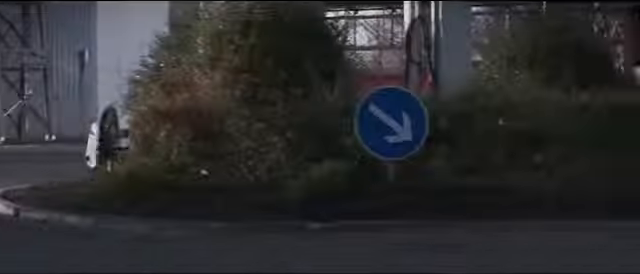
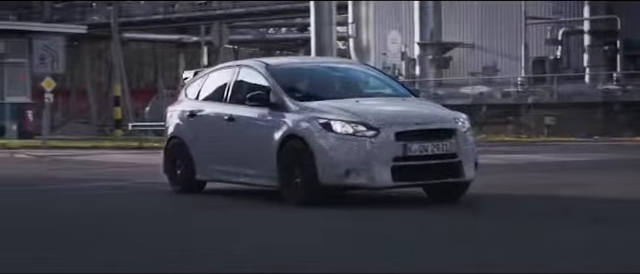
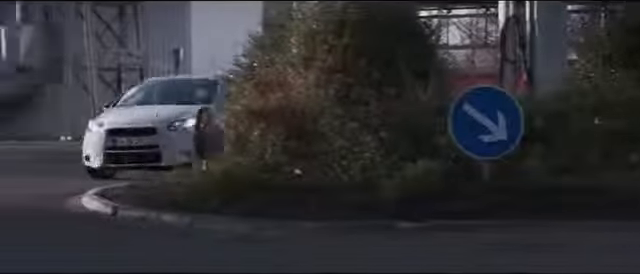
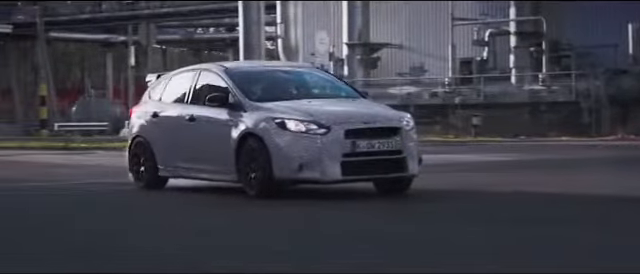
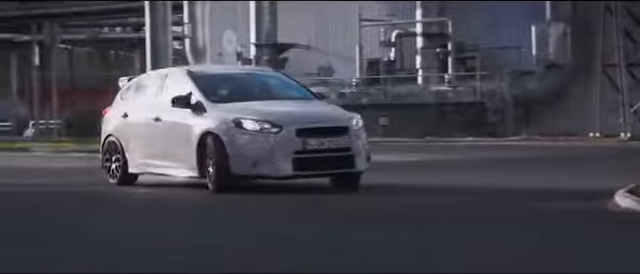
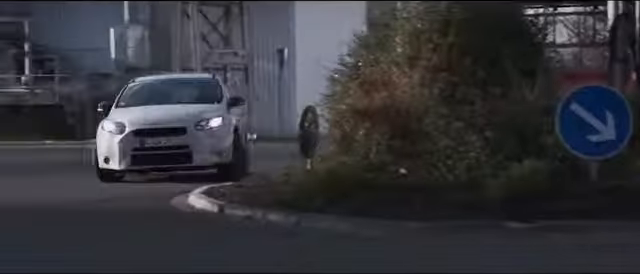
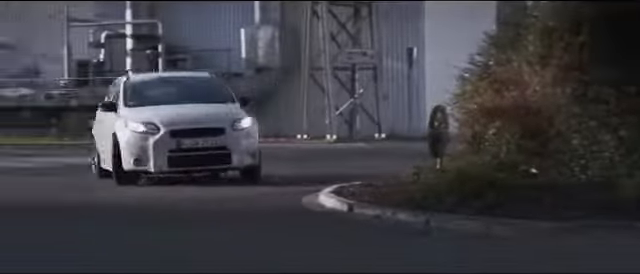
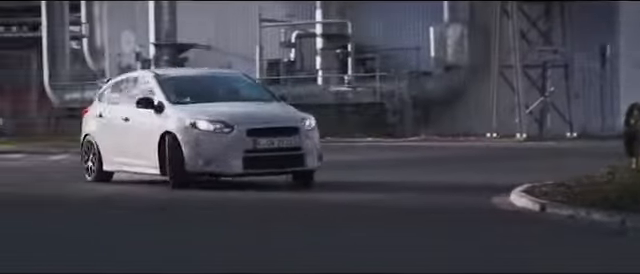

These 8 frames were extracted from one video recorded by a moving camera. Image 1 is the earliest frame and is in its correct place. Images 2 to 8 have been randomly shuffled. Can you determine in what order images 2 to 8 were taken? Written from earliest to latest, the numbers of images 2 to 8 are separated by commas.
3, 6, 7, 8, 5, 4, 2
